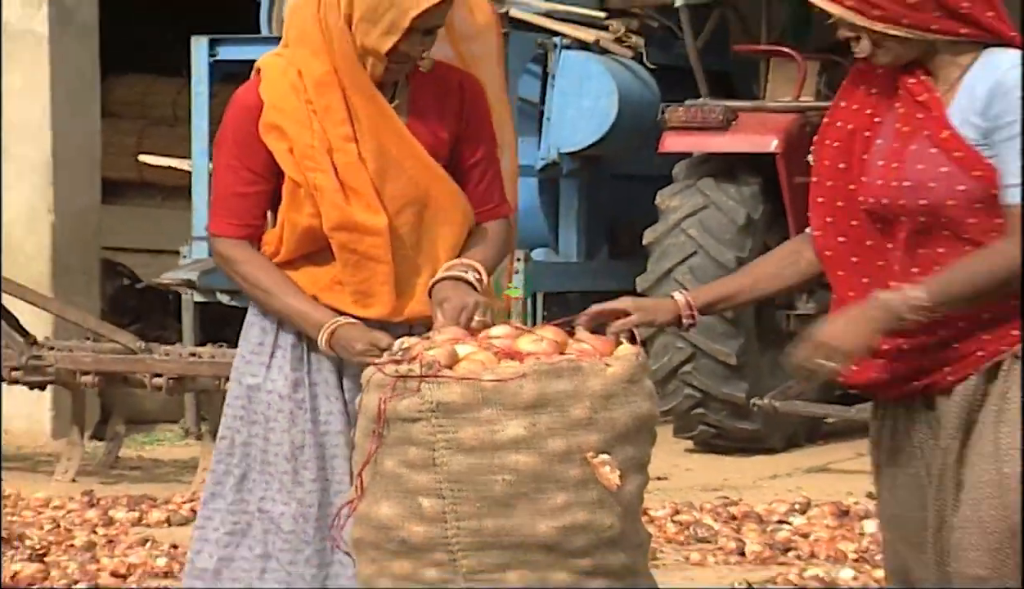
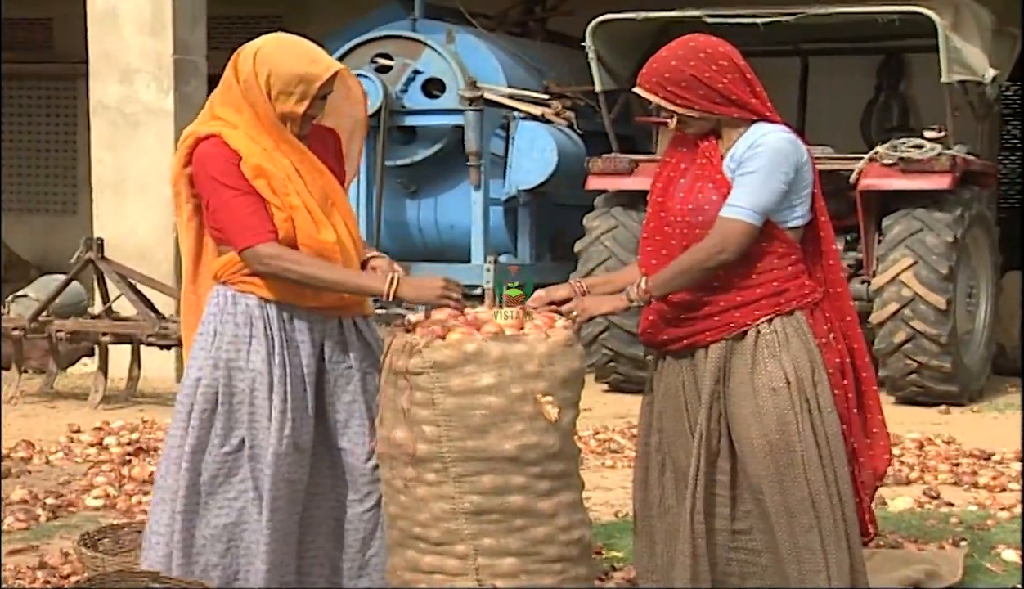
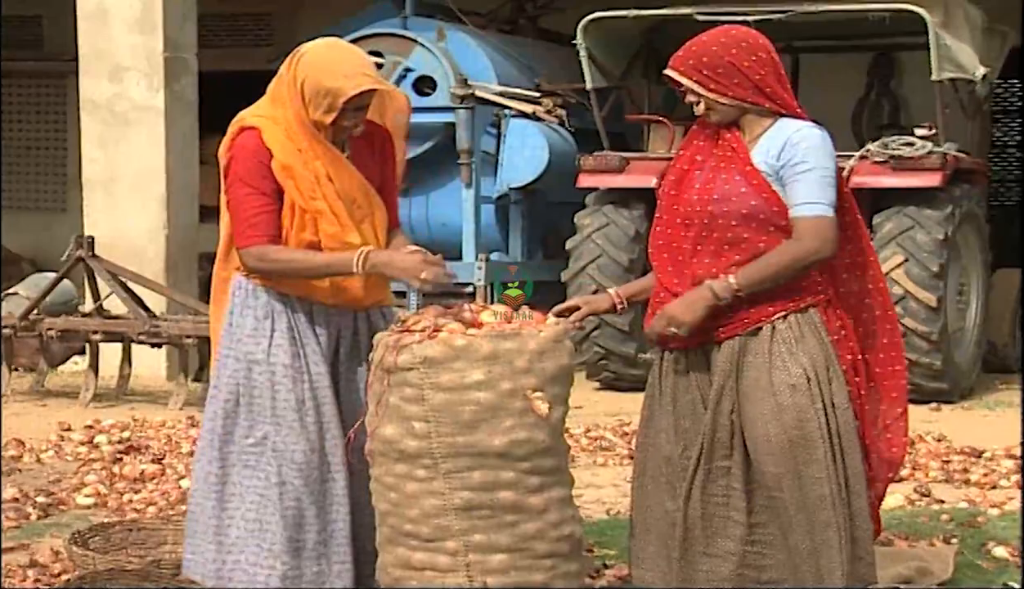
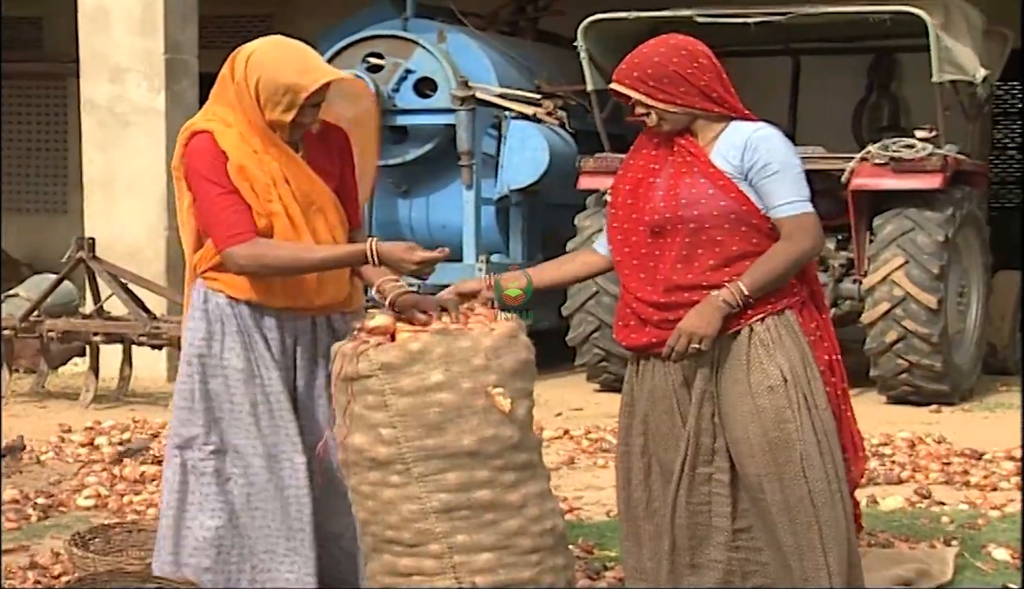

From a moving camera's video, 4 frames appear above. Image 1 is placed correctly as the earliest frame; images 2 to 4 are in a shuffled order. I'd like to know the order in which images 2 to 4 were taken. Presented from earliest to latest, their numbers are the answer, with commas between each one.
3, 4, 2
